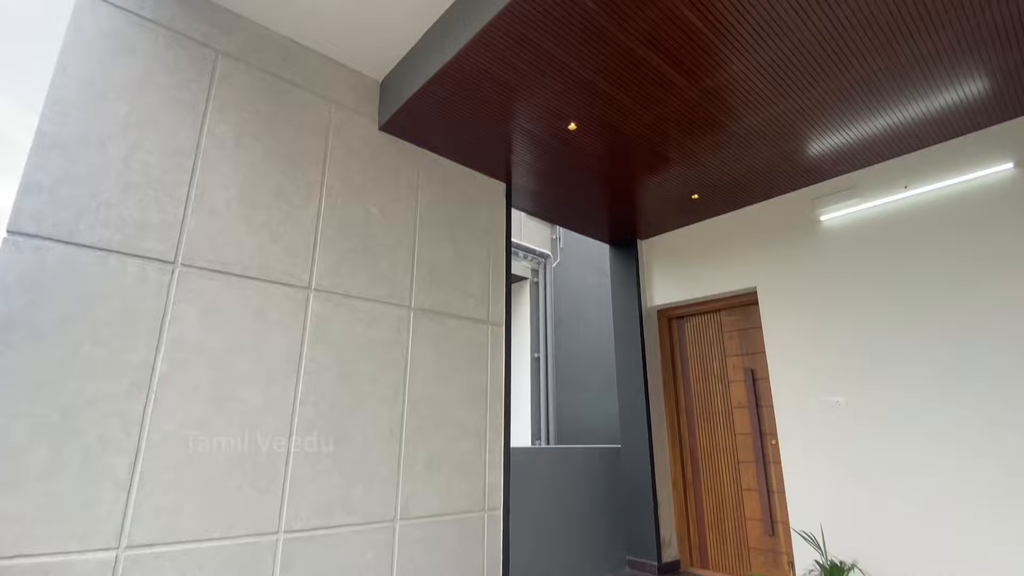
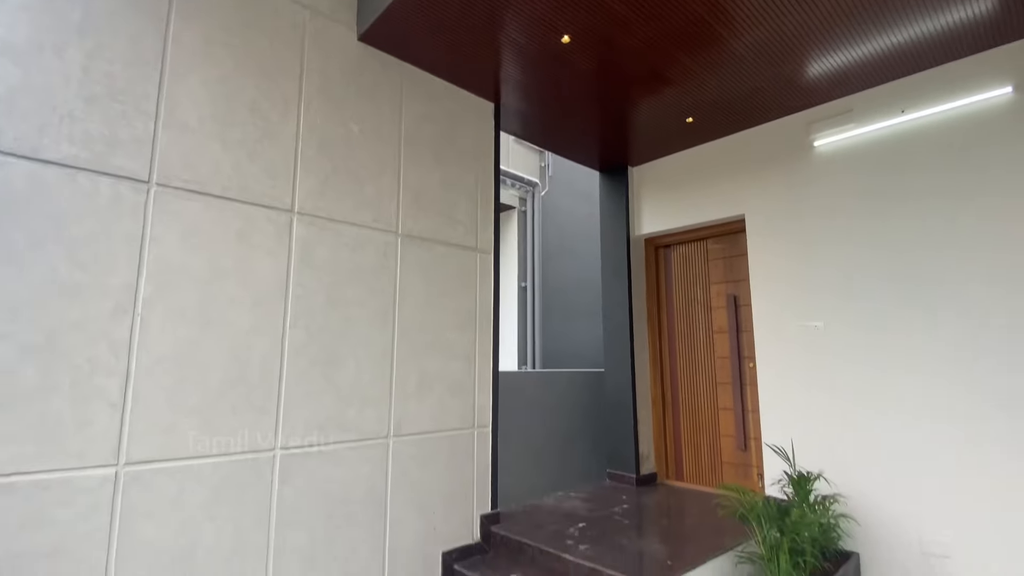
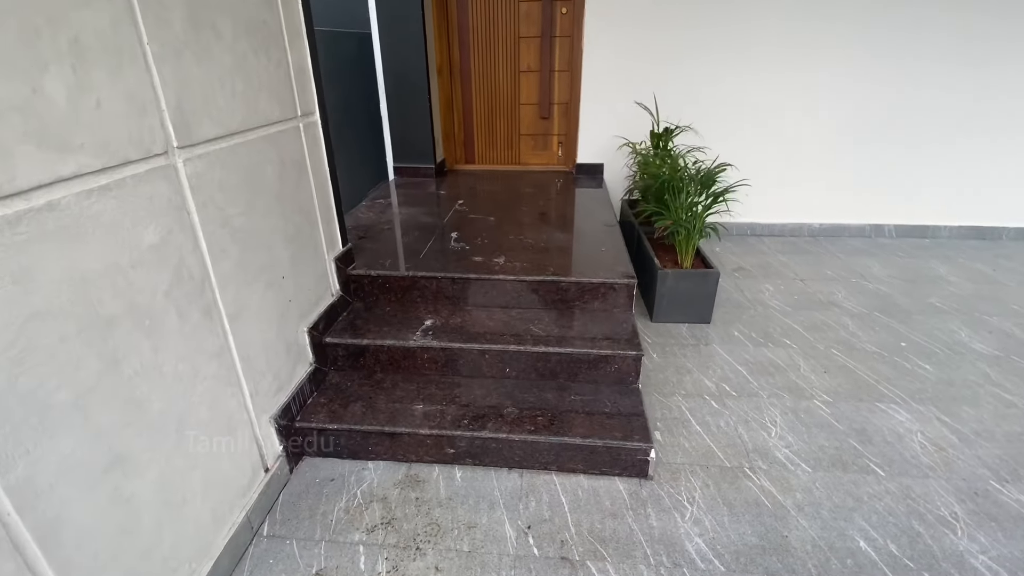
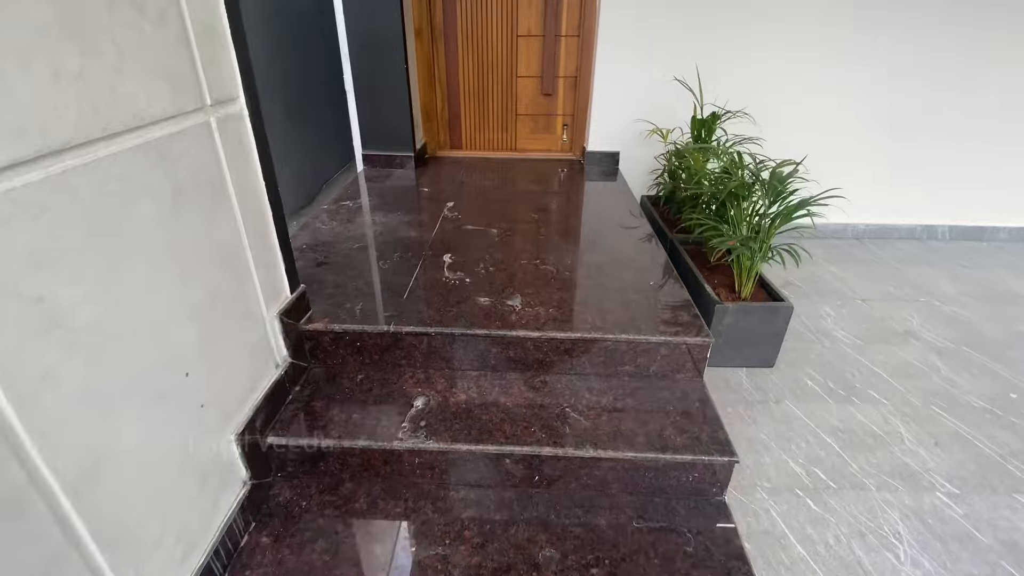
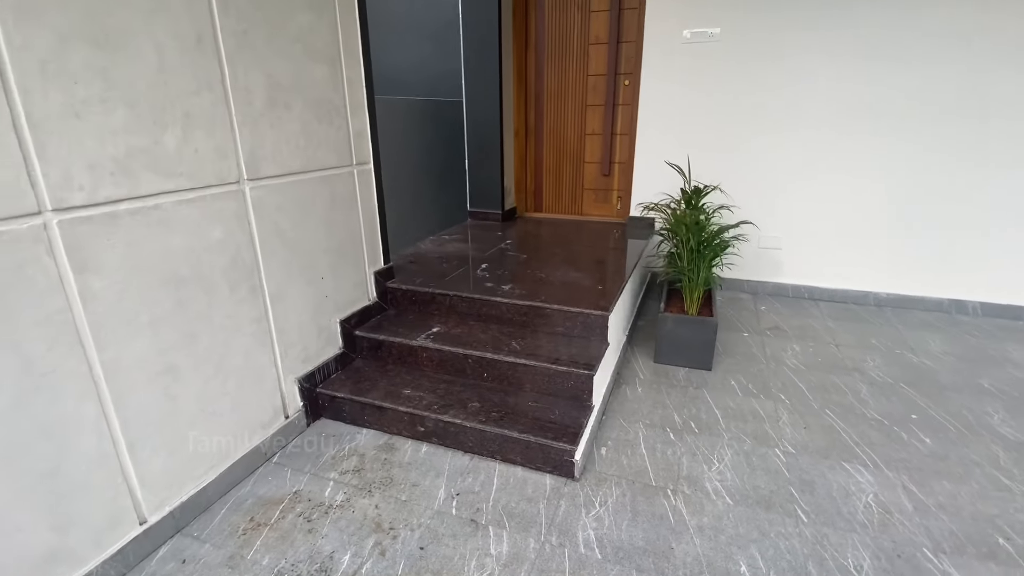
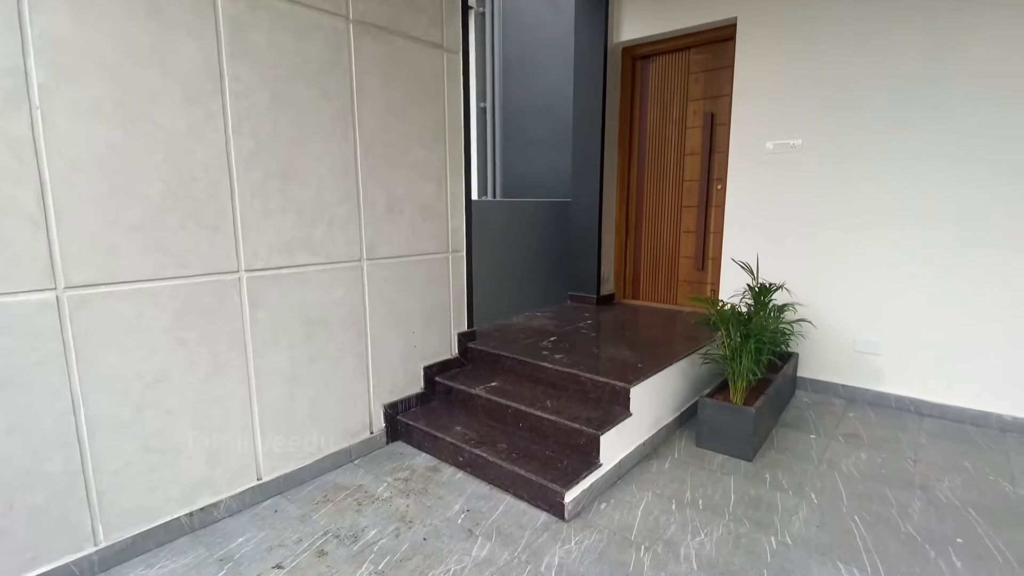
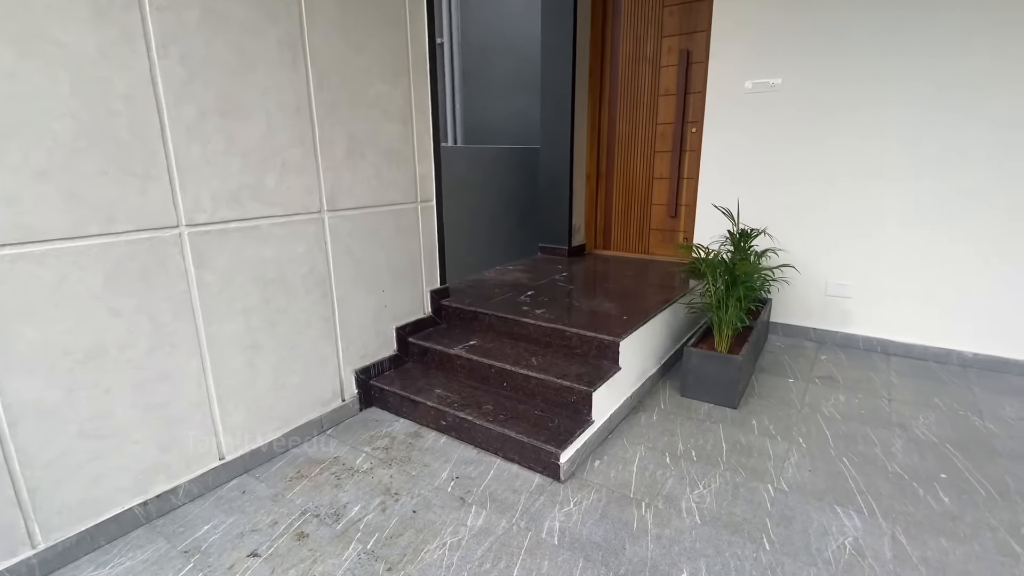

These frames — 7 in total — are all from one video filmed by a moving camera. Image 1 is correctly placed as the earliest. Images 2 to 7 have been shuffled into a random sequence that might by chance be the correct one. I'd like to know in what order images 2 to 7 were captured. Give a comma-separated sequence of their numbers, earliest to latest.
2, 6, 7, 5, 3, 4
